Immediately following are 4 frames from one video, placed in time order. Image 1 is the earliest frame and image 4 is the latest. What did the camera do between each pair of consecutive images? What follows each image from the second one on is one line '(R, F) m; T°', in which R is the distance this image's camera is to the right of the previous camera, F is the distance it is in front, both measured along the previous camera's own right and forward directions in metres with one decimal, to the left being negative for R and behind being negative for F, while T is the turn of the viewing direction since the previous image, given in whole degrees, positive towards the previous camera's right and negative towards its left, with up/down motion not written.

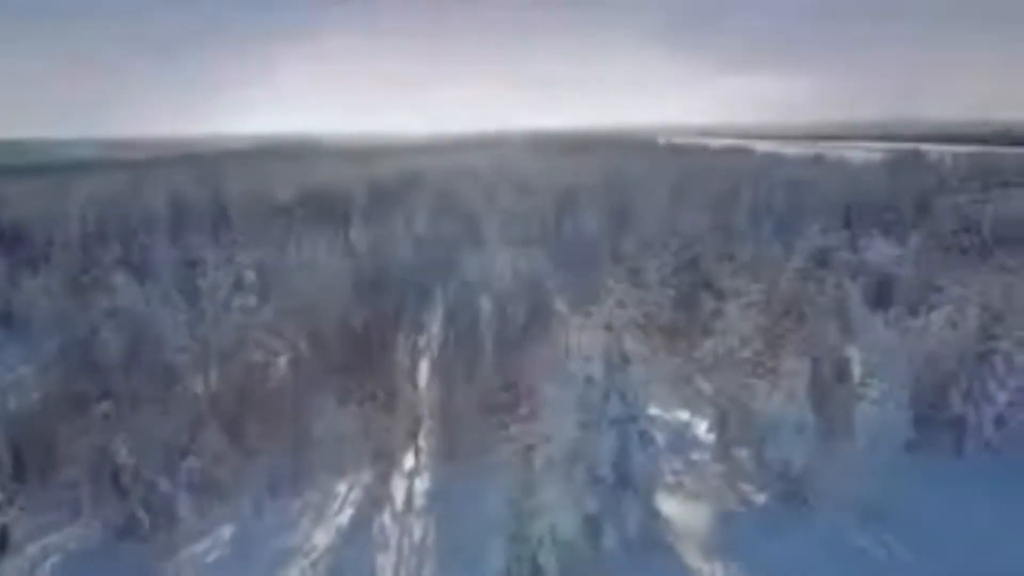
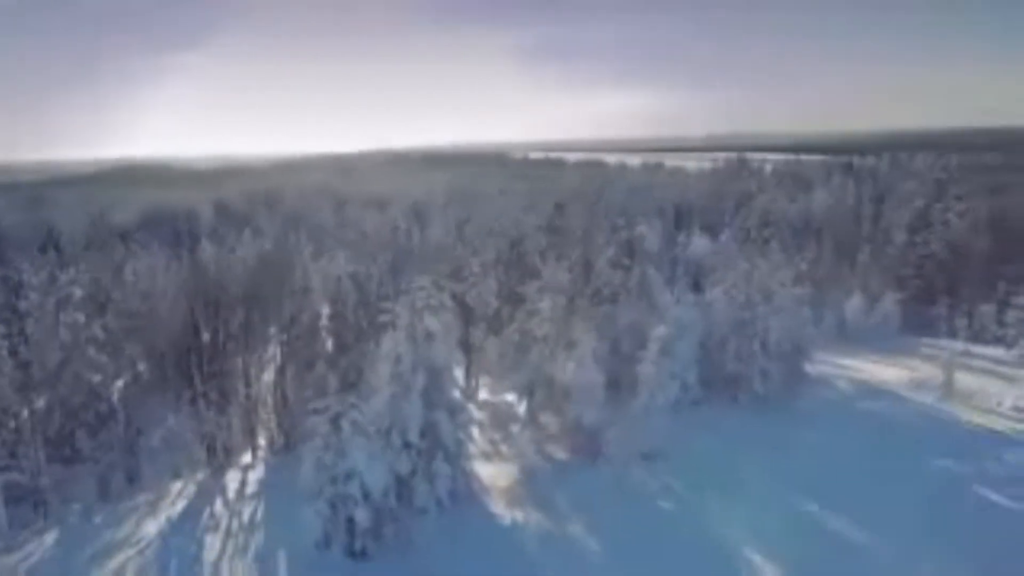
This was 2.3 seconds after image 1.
(-1.6, -1.6) m; +14°
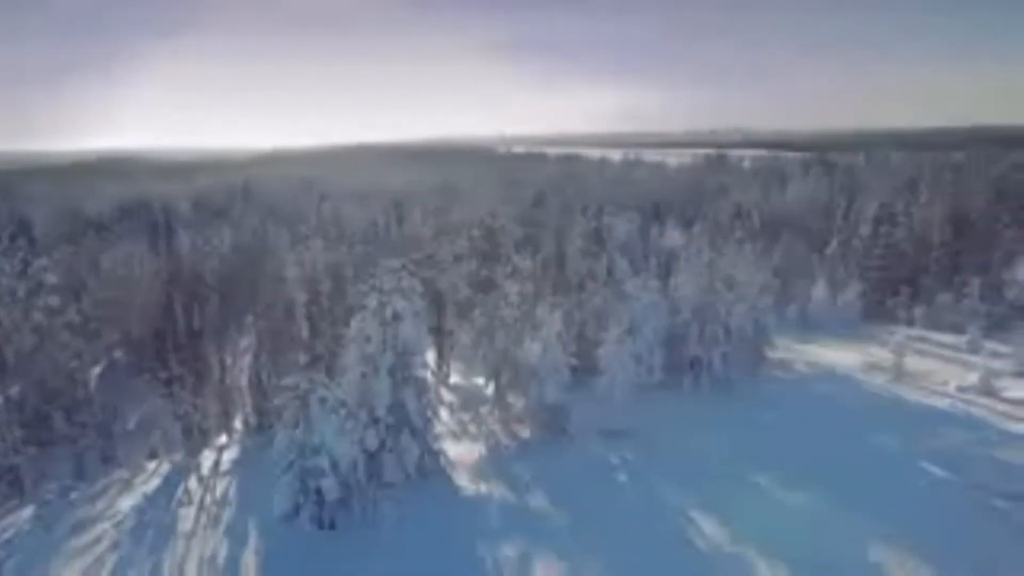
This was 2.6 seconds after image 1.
(-0.4, -0.4) m; +3°
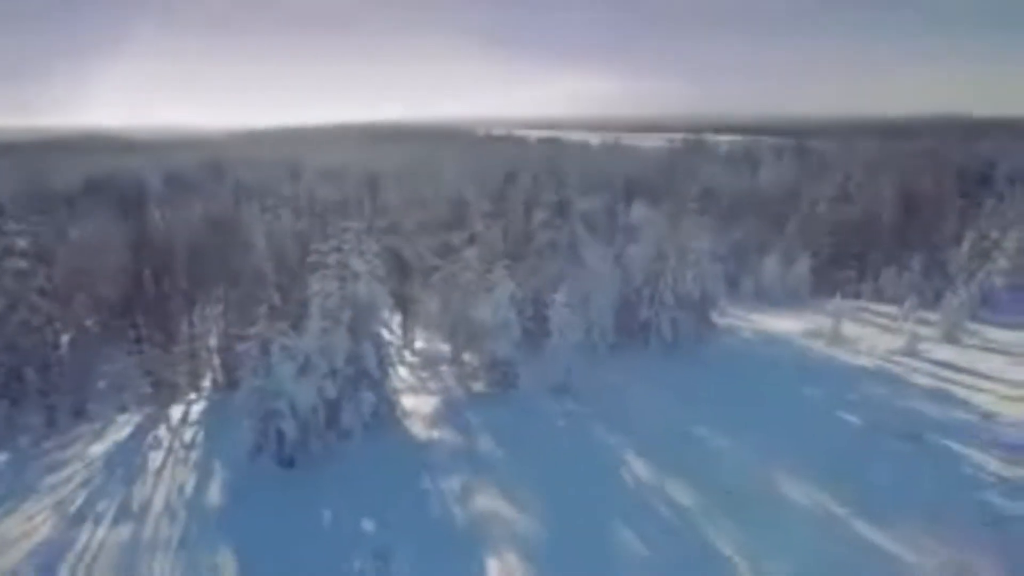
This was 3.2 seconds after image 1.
(+0.2, -0.3) m; +1°
